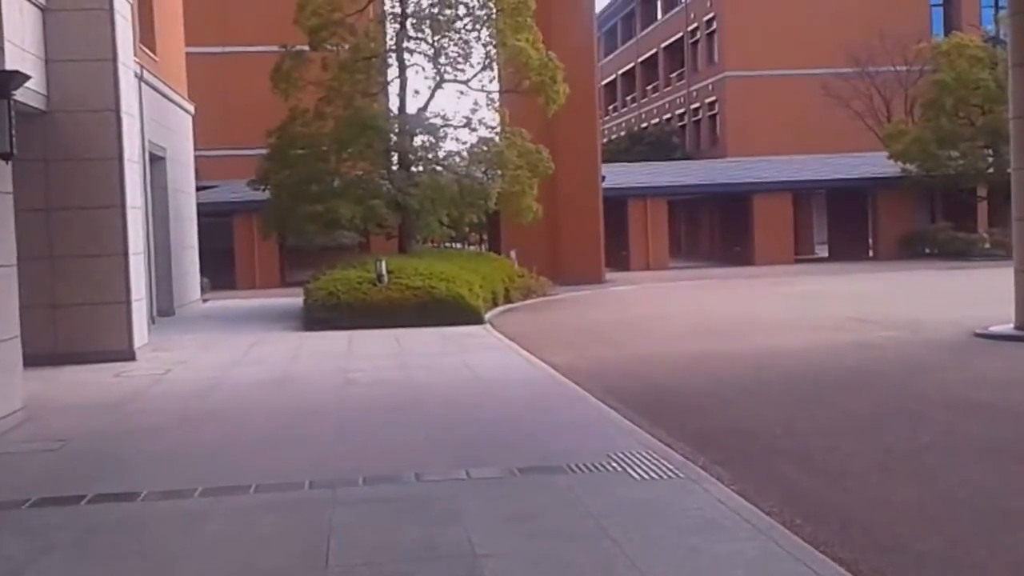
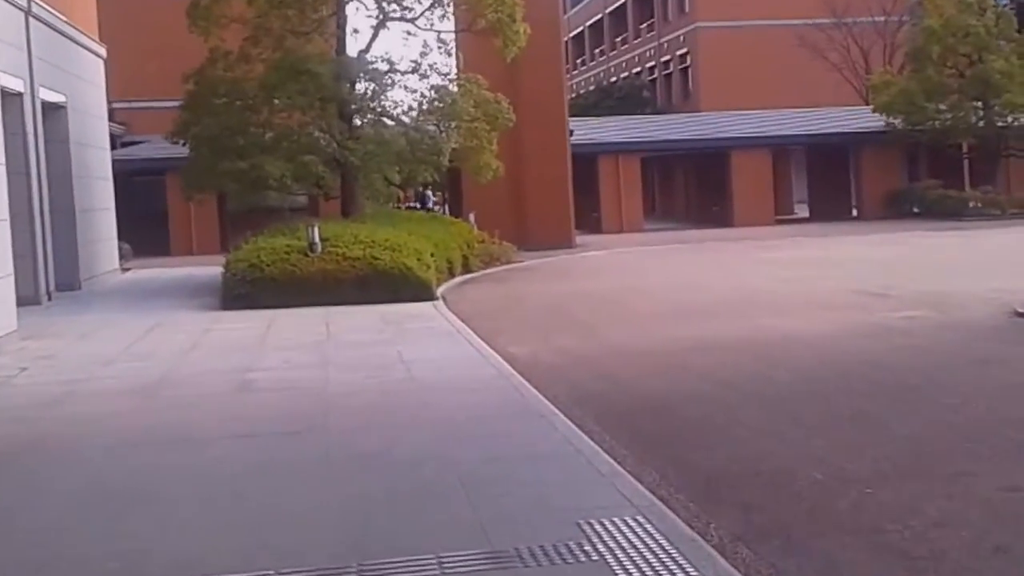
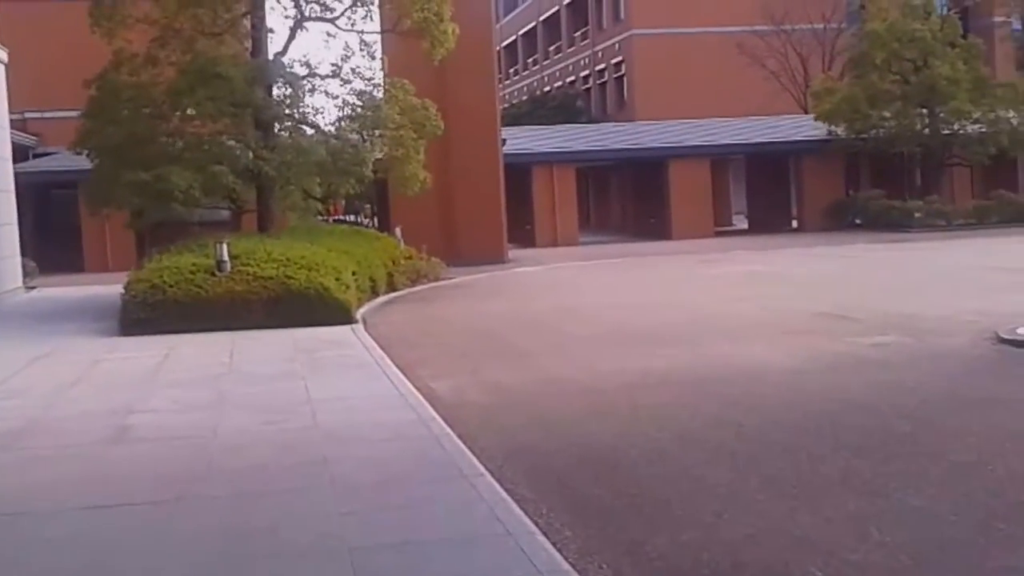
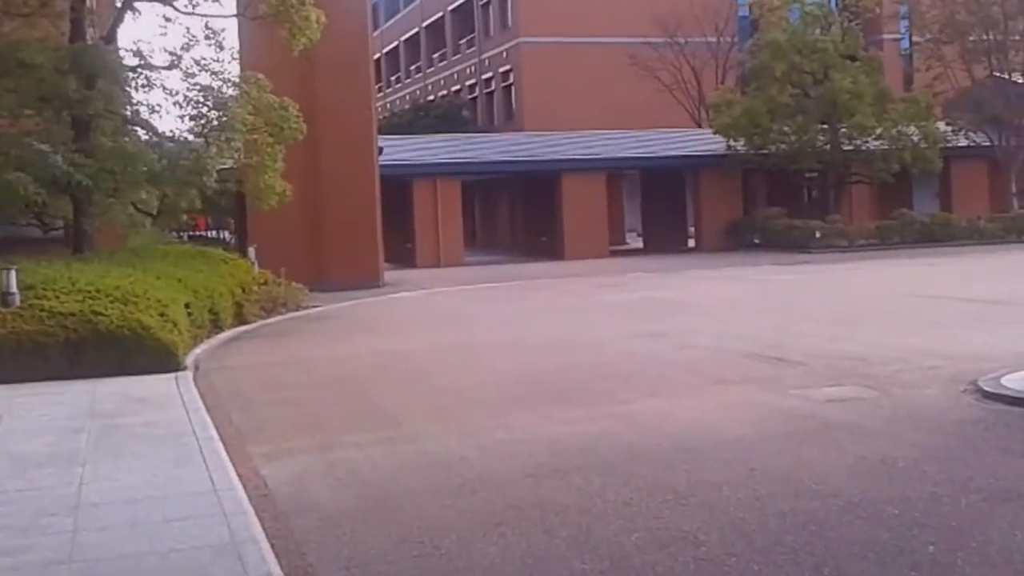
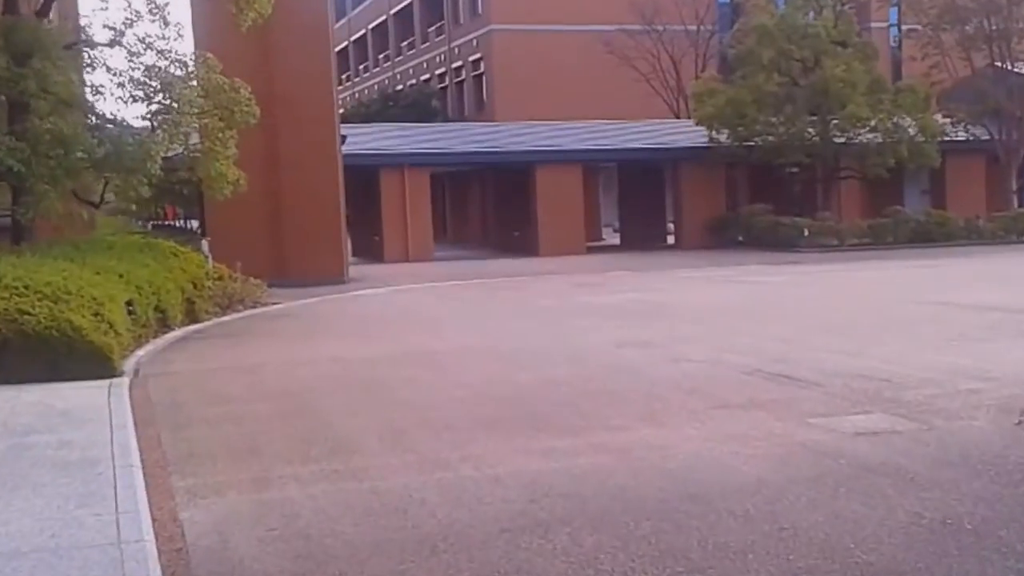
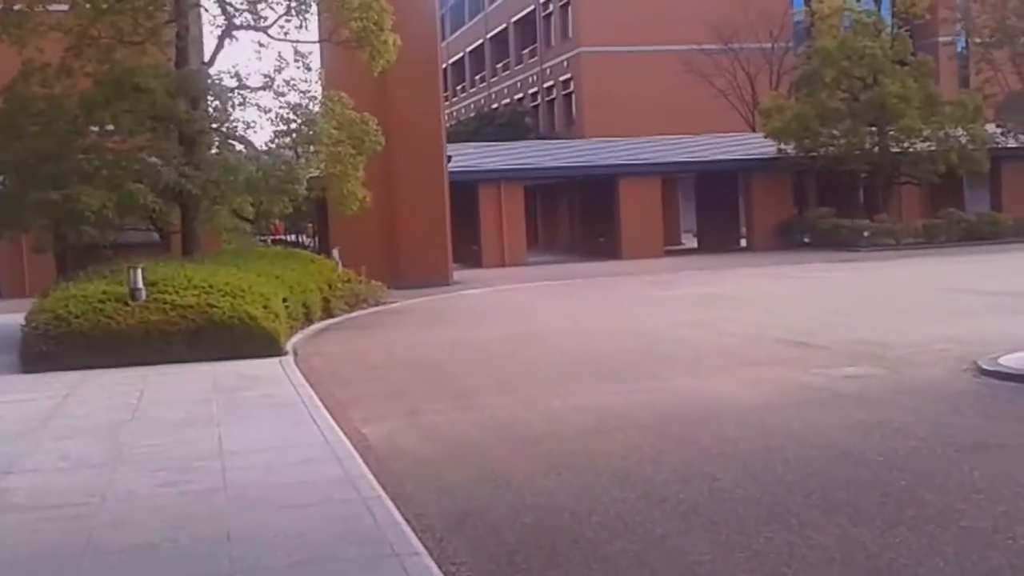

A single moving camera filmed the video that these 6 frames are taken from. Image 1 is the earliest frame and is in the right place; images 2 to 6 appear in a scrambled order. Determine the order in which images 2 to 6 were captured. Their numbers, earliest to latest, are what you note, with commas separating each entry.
2, 3, 6, 4, 5
